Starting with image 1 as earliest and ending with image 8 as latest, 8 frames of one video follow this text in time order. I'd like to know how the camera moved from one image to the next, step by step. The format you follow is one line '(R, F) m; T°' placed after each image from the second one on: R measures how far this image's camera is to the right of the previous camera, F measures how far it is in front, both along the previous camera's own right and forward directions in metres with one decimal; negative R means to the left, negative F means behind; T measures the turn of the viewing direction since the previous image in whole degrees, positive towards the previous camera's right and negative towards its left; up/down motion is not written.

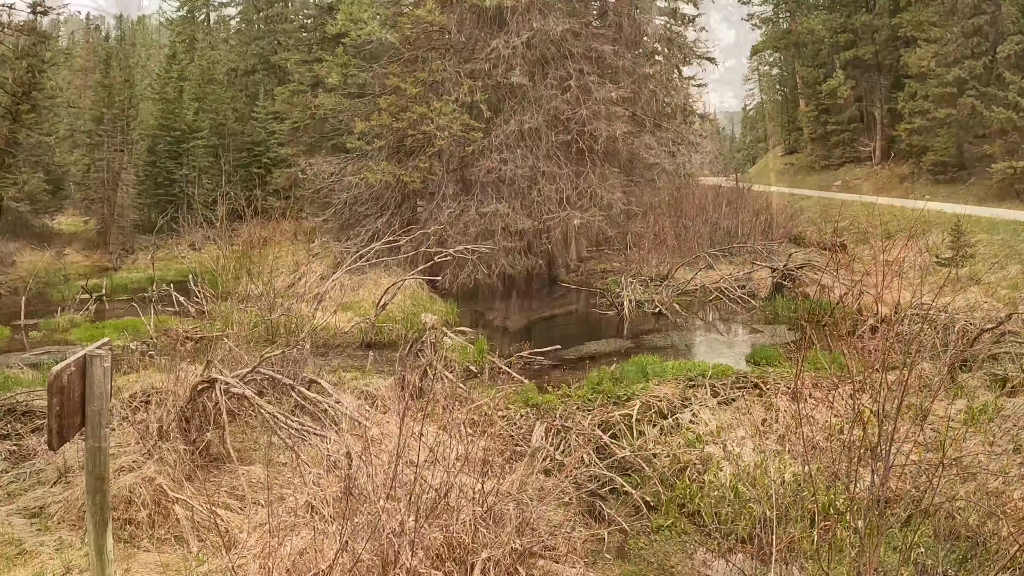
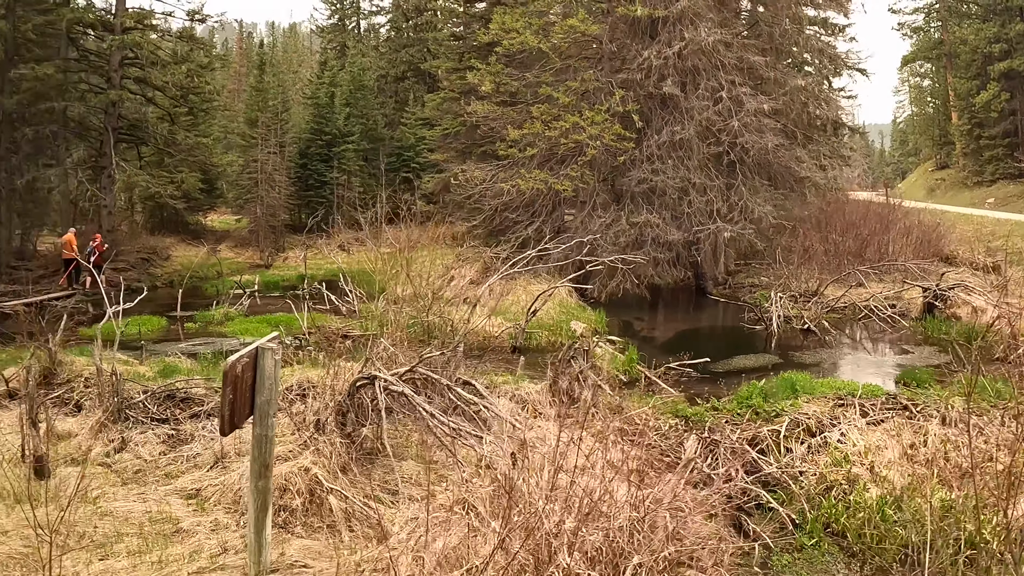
(-0.1, 0.0) m; -6°
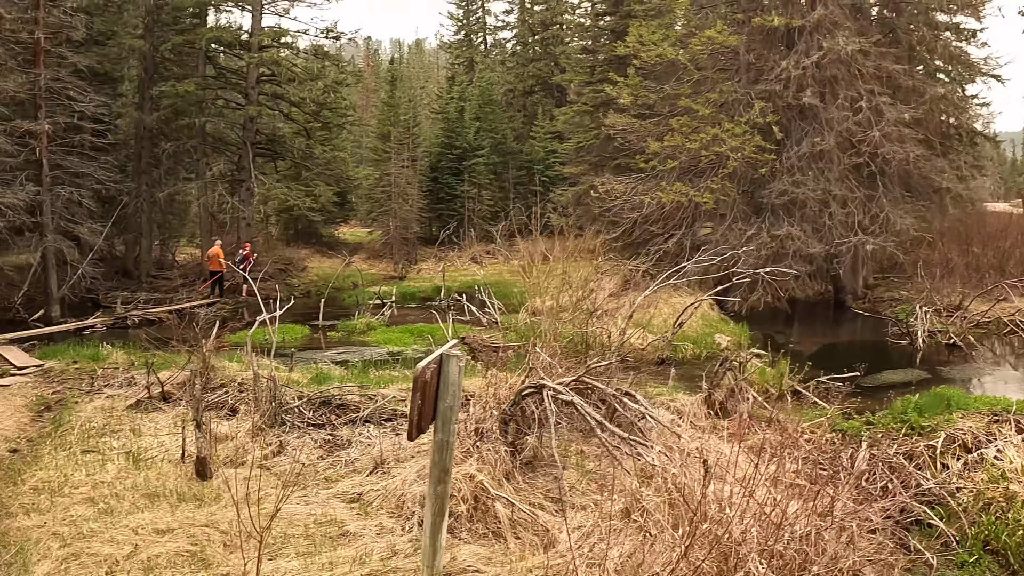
(-0.2, -0.1) m; -5°
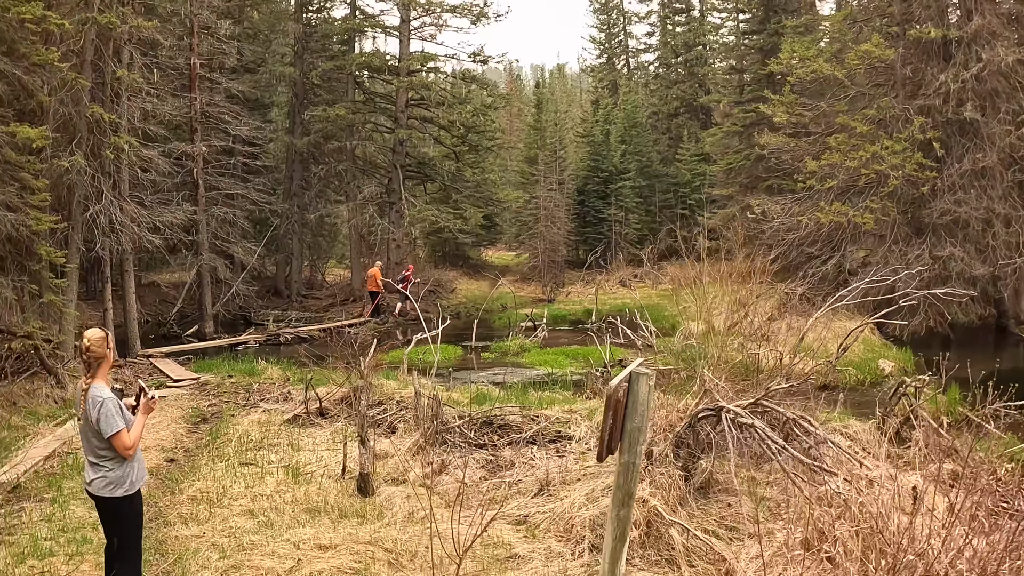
(-0.2, +0.2) m; -6°
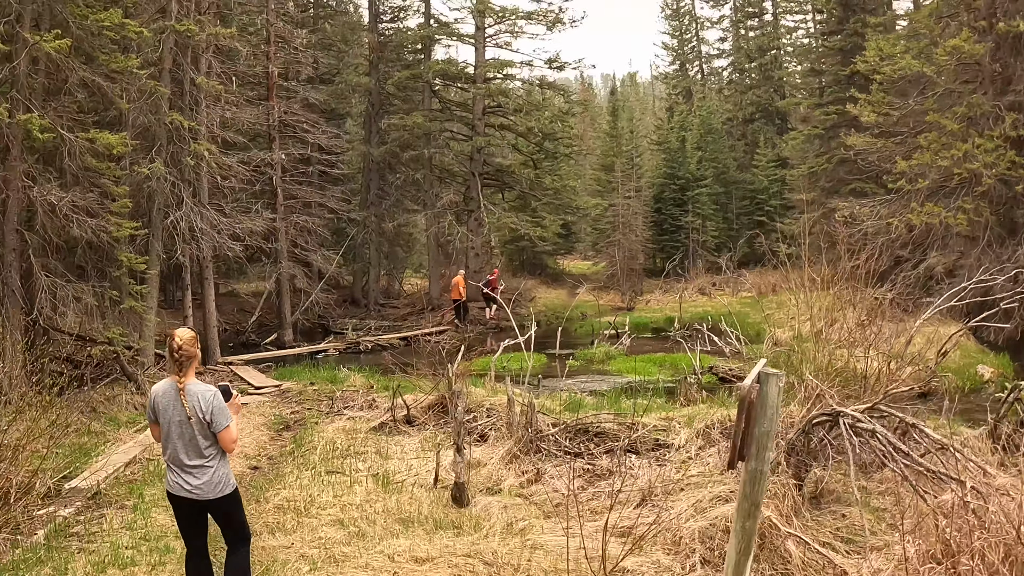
(-0.1, +0.3) m; -3°
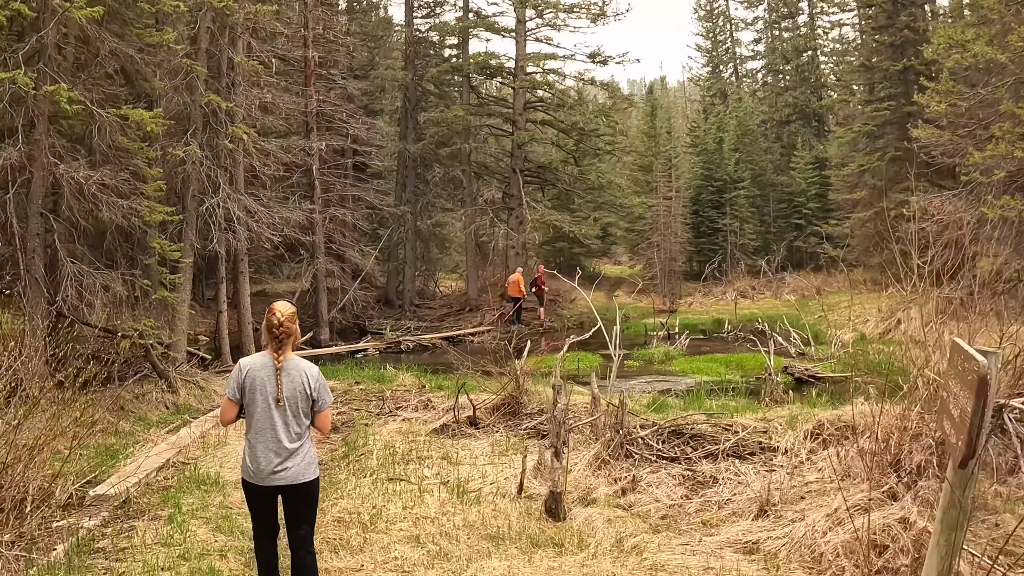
(-0.3, +0.9) m; -1°
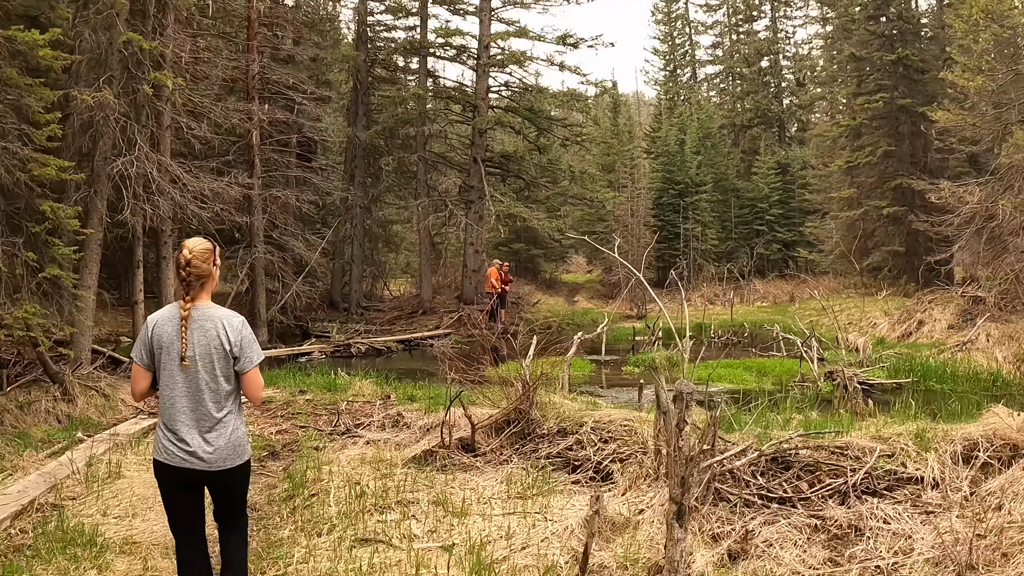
(-0.3, +2.0) m; +3°
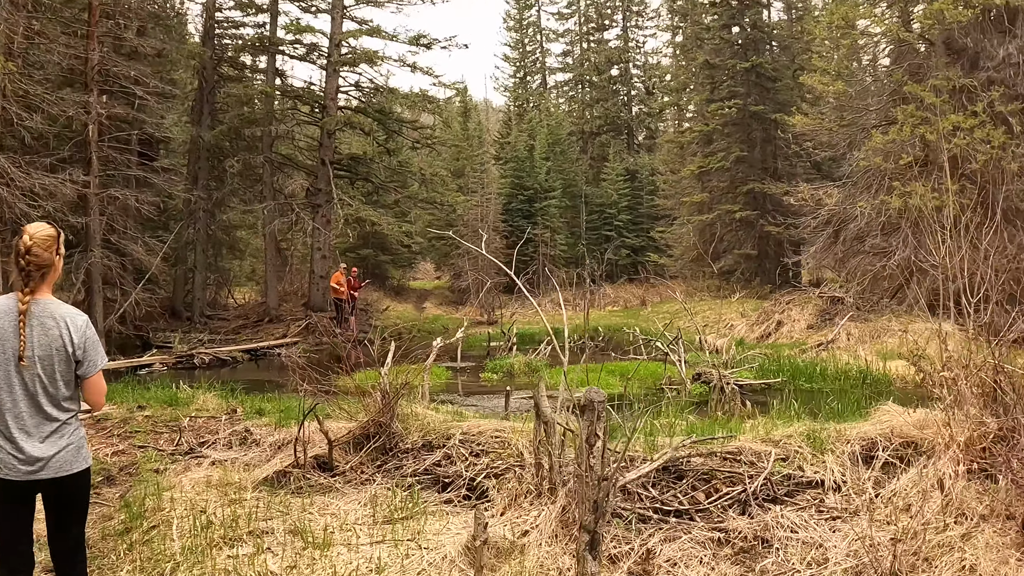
(-0.1, +0.4) m; +7°
